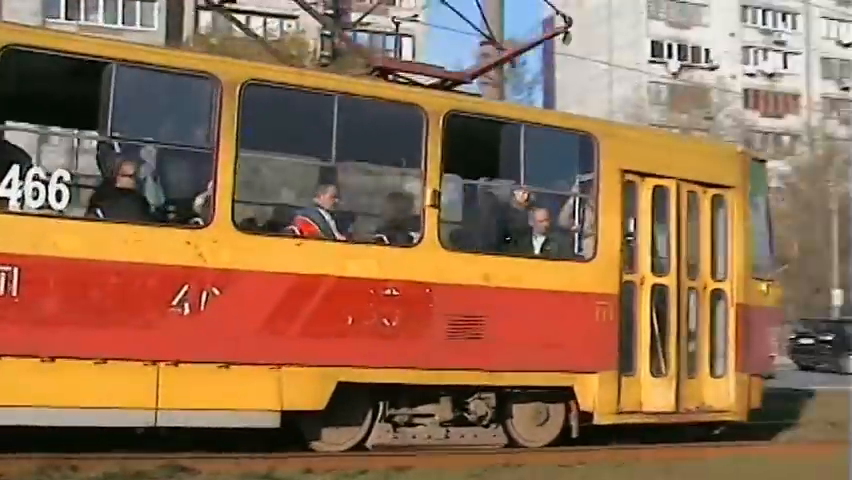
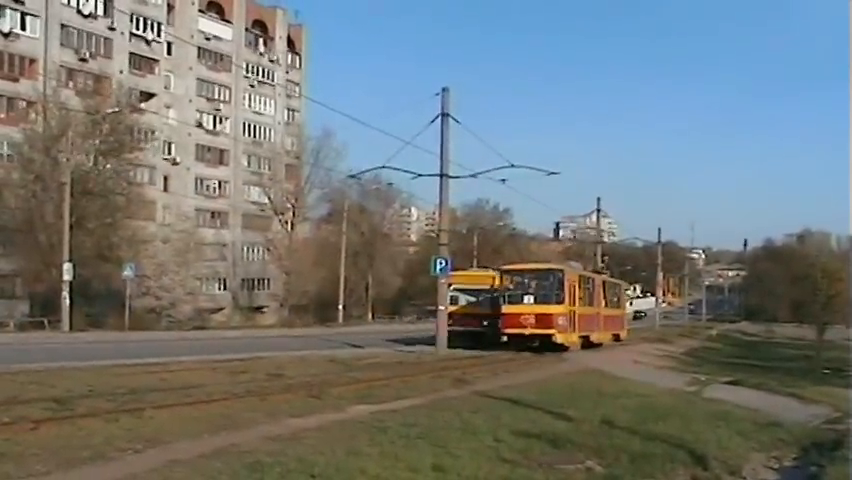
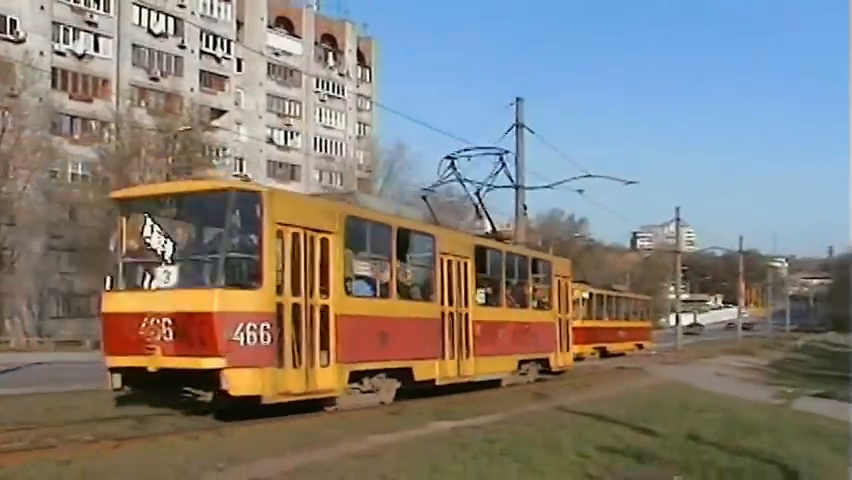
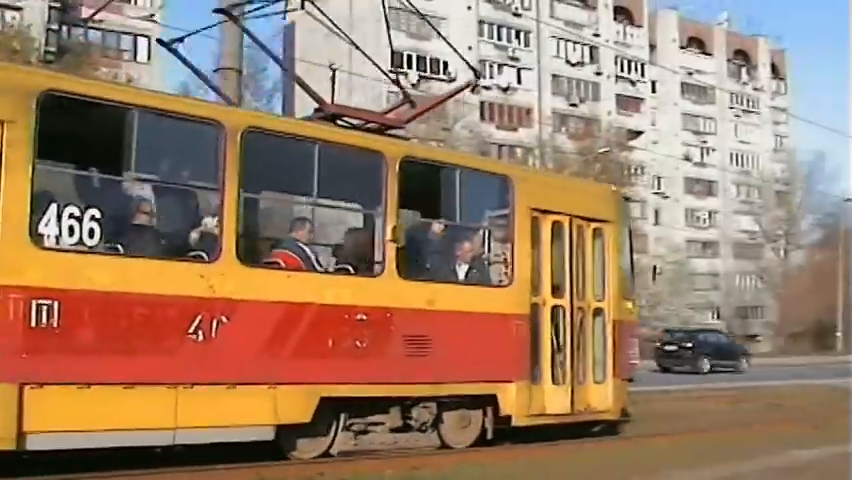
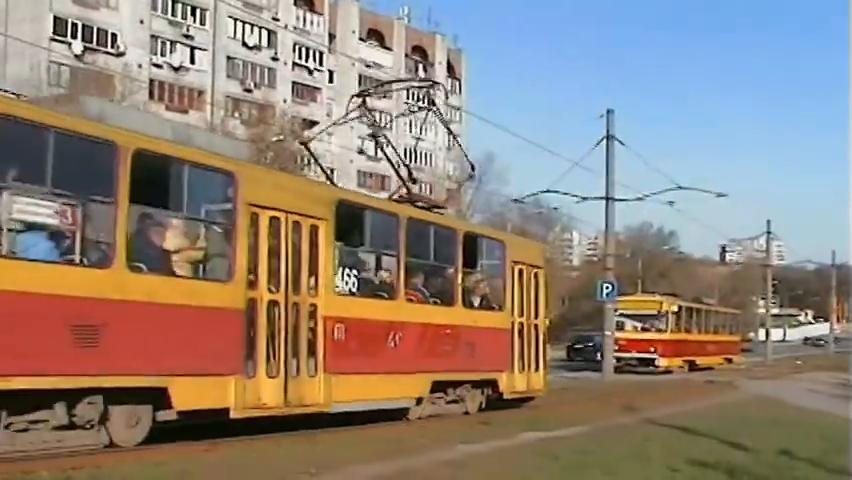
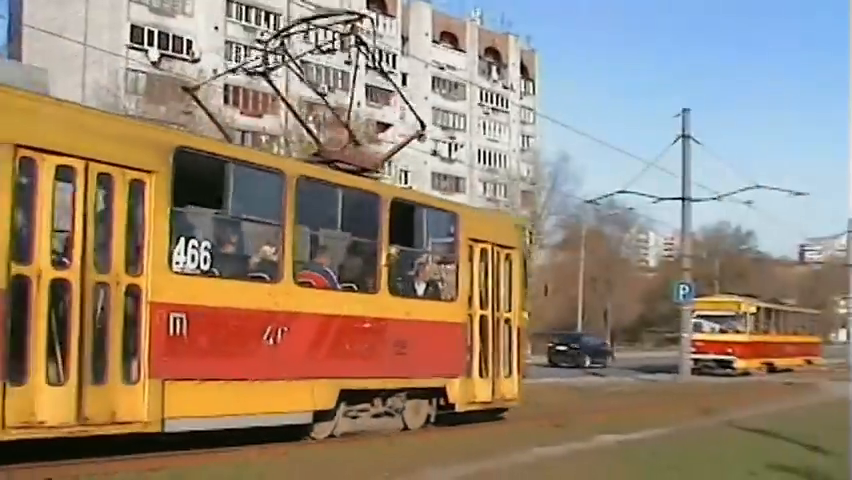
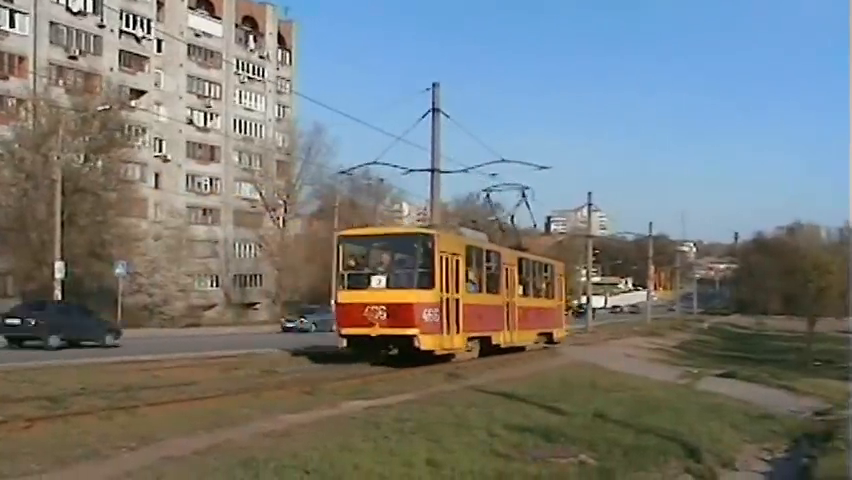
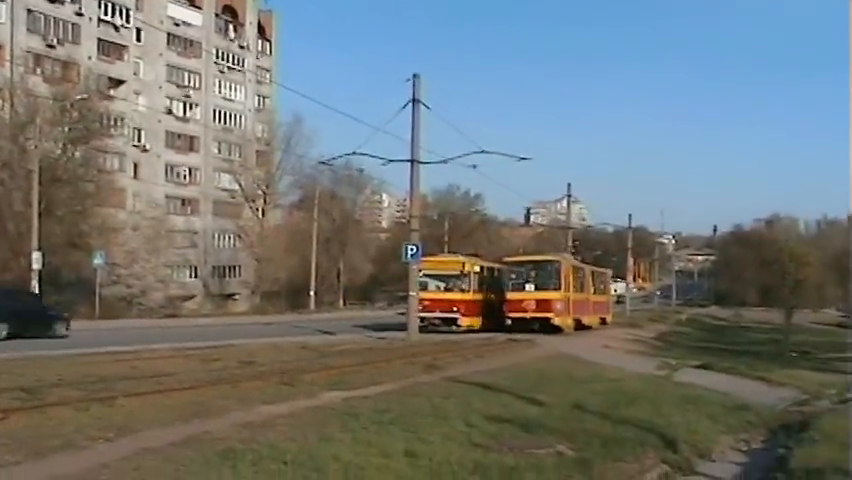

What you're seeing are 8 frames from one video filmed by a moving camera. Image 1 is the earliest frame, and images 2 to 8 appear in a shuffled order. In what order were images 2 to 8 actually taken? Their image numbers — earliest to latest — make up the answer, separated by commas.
4, 6, 5, 3, 7, 2, 8
